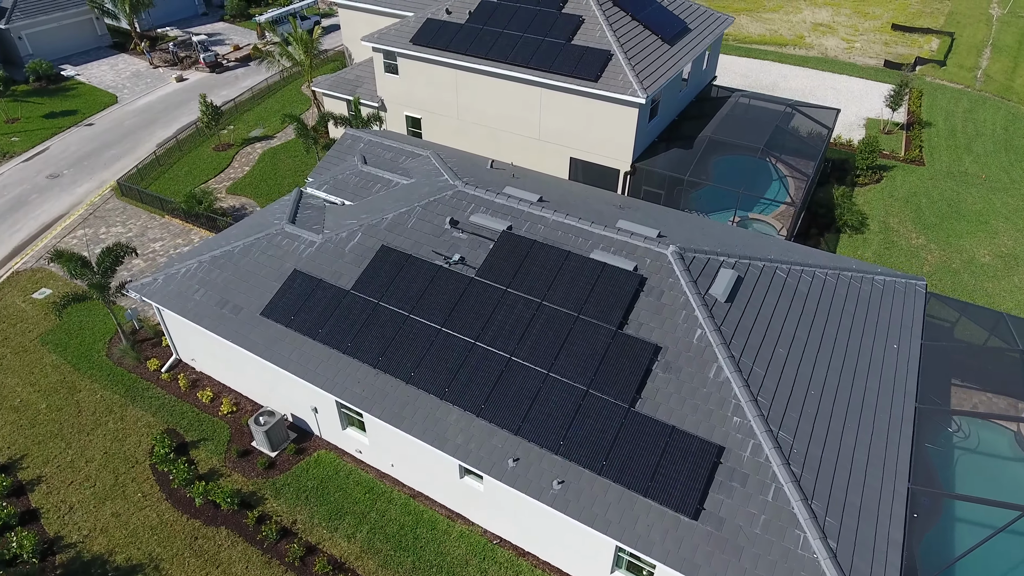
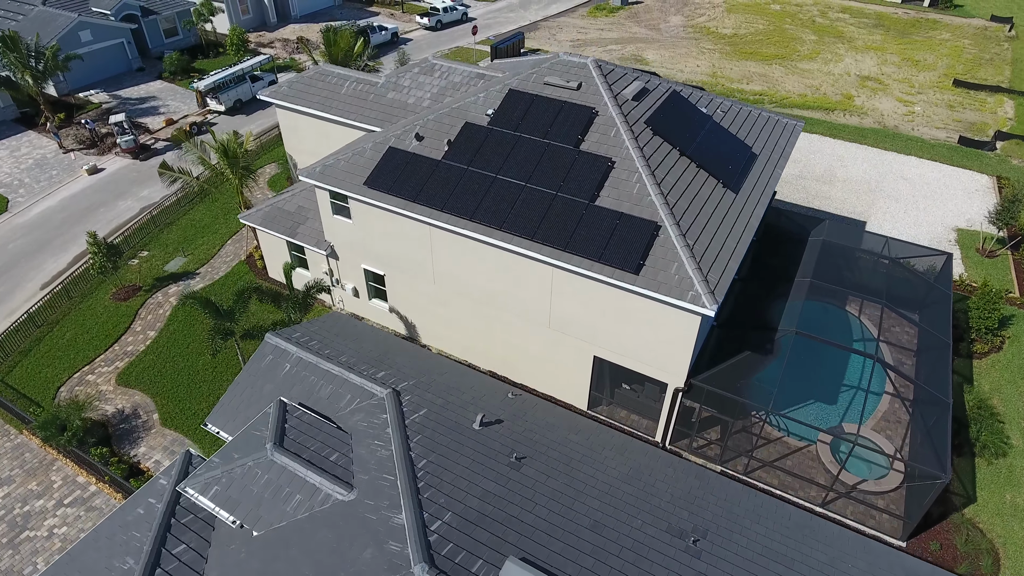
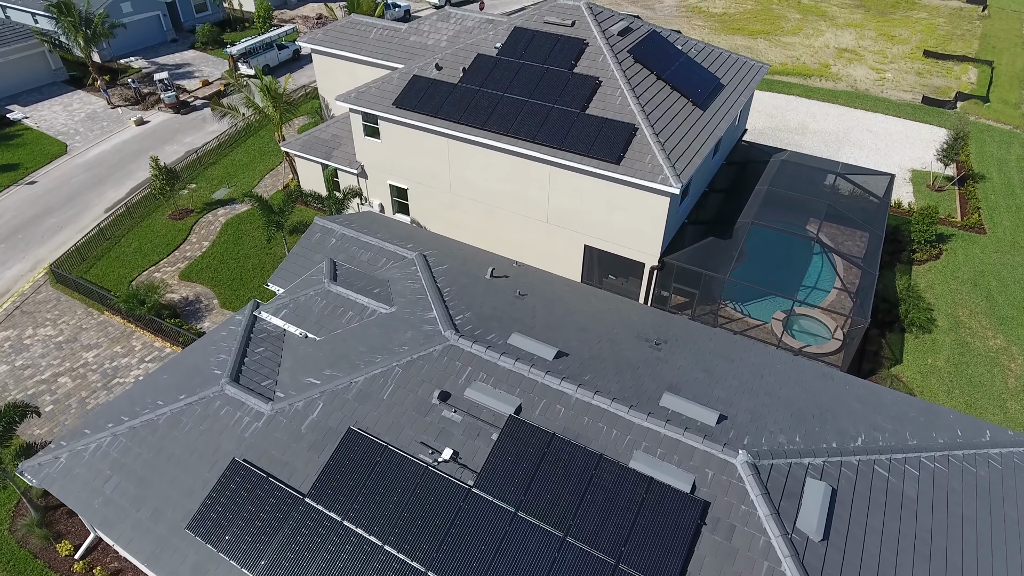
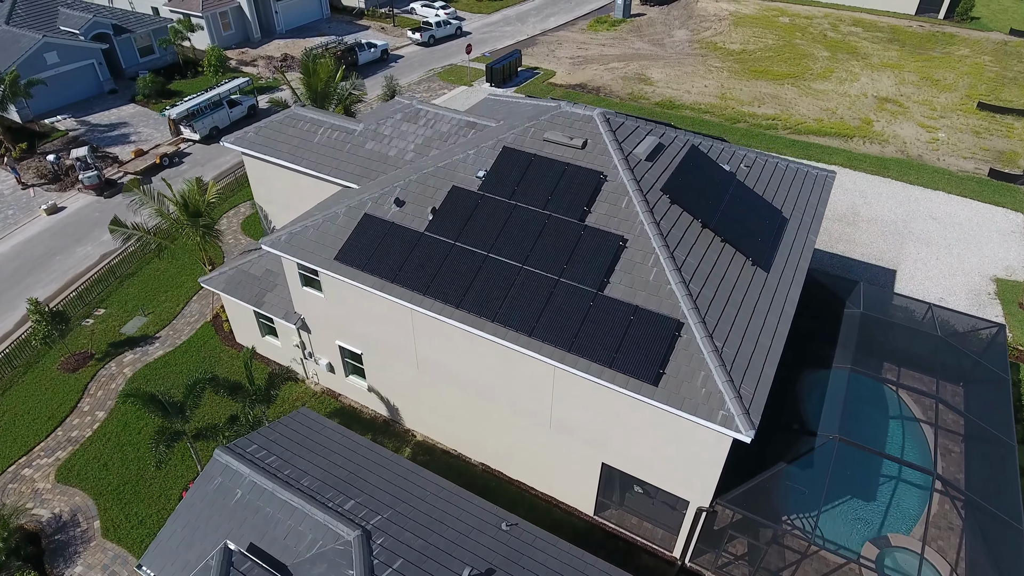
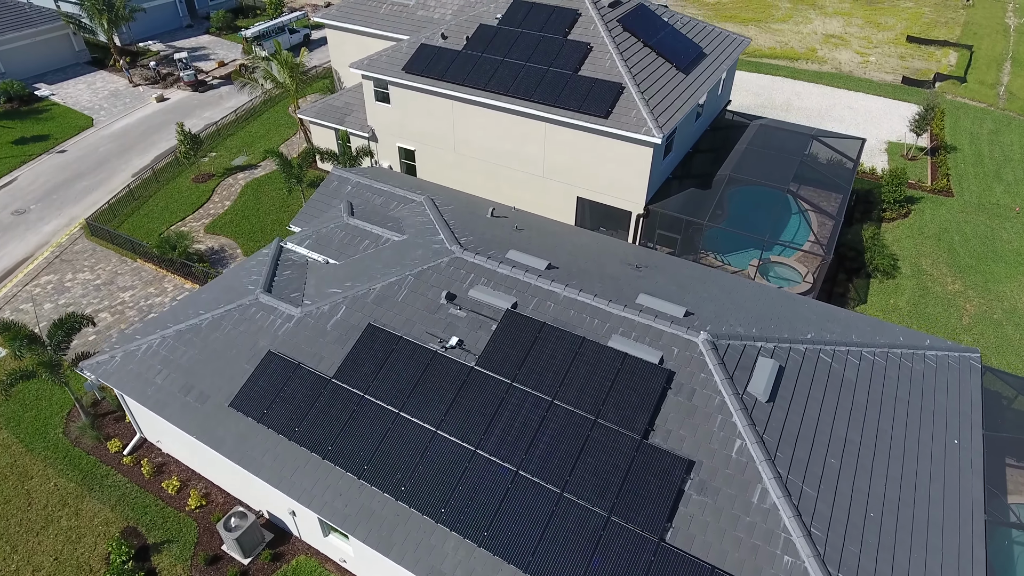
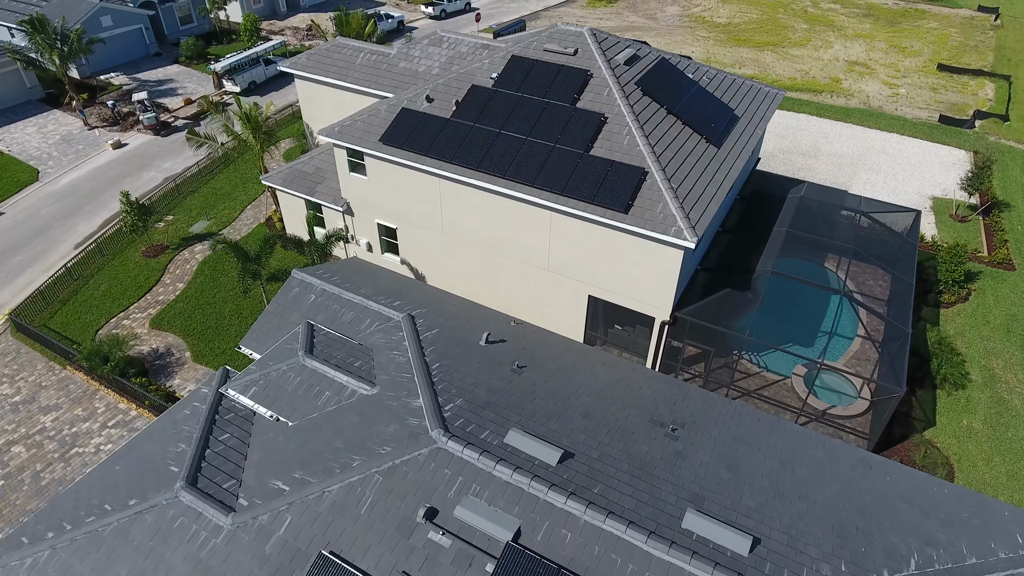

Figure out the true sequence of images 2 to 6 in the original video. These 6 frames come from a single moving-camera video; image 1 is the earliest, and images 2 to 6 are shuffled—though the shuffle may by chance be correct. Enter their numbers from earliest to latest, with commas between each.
5, 3, 6, 2, 4
